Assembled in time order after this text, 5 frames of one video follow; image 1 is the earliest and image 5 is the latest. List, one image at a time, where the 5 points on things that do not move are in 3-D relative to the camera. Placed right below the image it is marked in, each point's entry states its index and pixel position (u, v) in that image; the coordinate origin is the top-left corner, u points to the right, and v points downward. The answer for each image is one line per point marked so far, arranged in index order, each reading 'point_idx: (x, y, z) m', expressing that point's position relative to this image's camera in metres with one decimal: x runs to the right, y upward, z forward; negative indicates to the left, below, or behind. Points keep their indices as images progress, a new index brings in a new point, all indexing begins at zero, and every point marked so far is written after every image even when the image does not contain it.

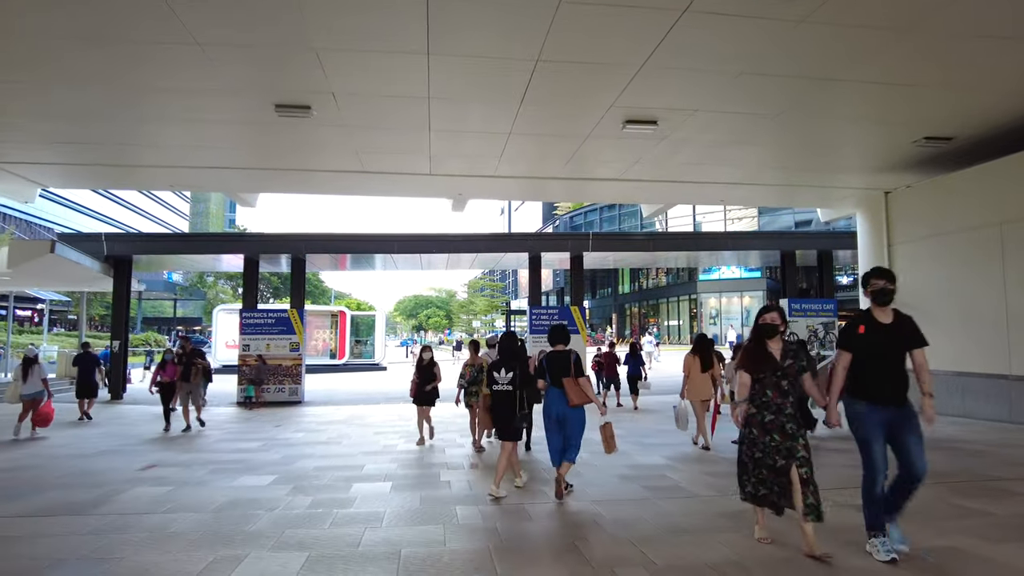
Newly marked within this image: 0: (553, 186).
0: (+0.9, +2.2, +13.4) m
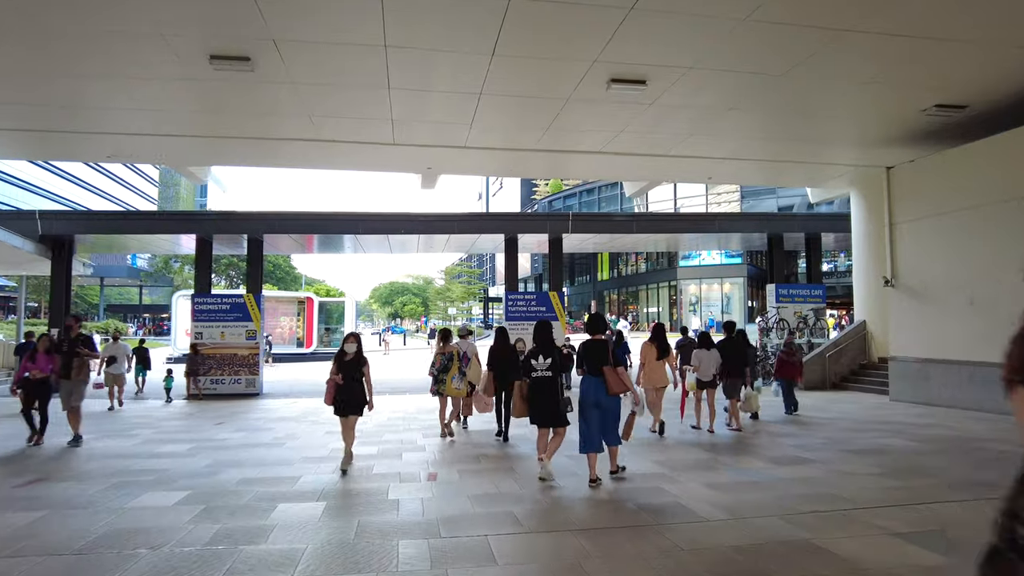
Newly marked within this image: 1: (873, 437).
0: (+0.4, +2.6, +12.3) m
1: (+4.3, -1.8, +7.3) m
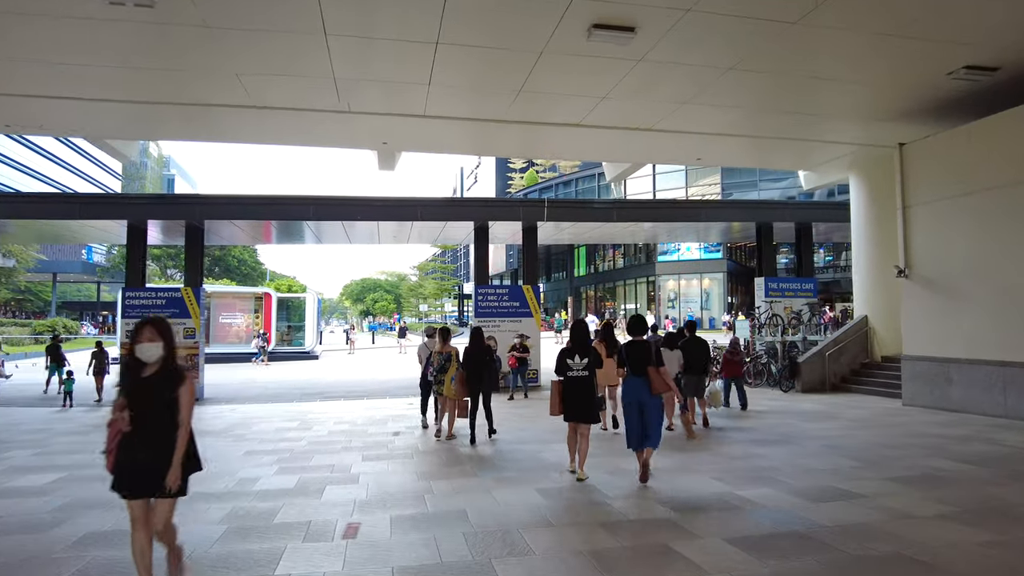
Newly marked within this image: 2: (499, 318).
0: (-0.2, +2.7, +10.8) m
1: (+3.9, -1.6, +6.0) m
2: (-0.3, -0.7, +15.0) m
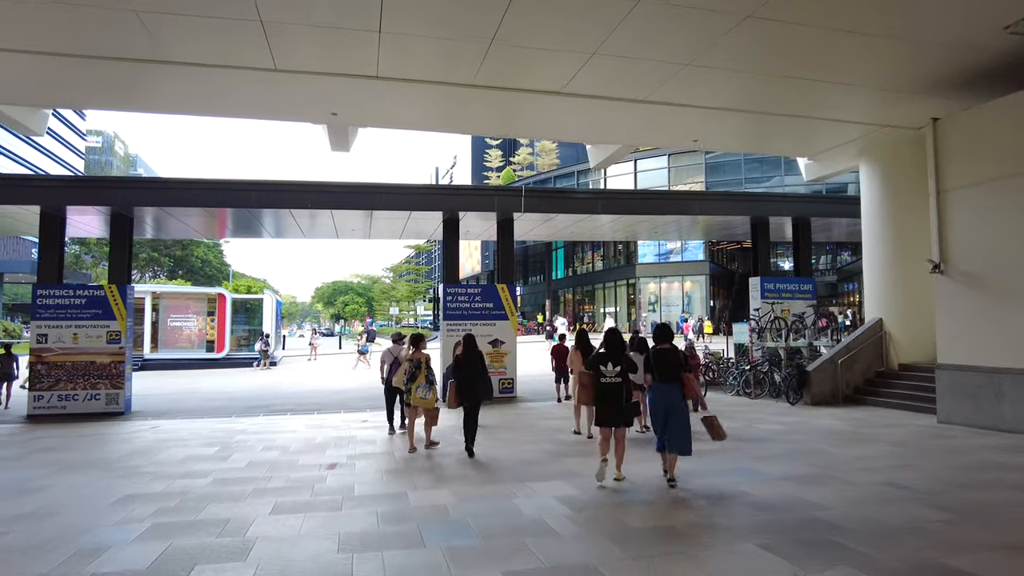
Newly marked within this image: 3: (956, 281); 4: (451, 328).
0: (-0.6, +2.8, +9.2) m
1: (+3.7, -1.6, +4.6) m
2: (-0.9, -0.7, +13.4) m
3: (+6.1, +0.1, +8.4) m
4: (-1.3, -0.9, +13.3) m
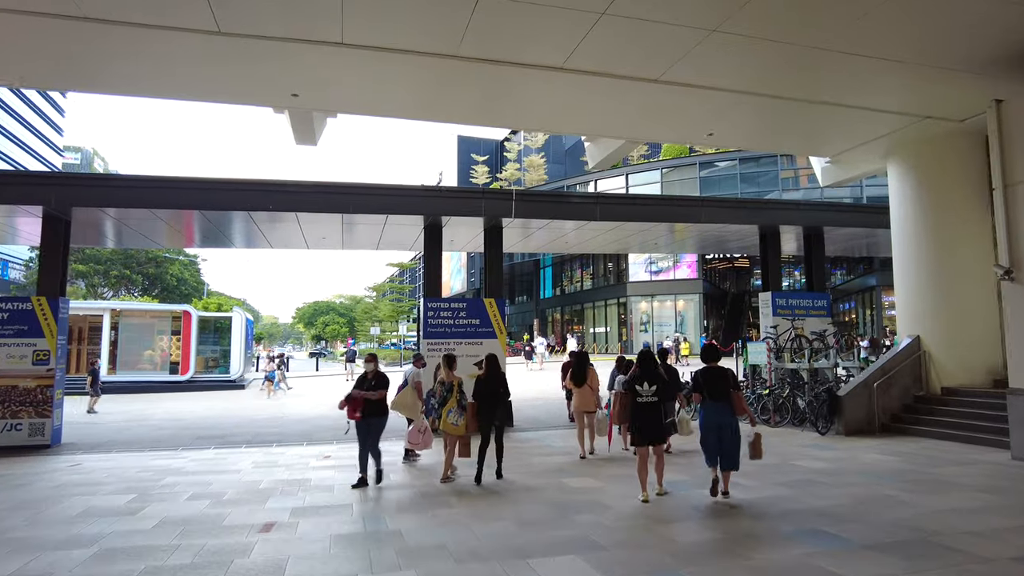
0: (-0.7, +2.6, +7.9) m
1: (+3.7, -1.6, +3.2) m
2: (-1.1, -1.0, +11.9) m
3: (+6.0, 0.0, +7.2) m
4: (-1.6, -1.1, +11.8) m
